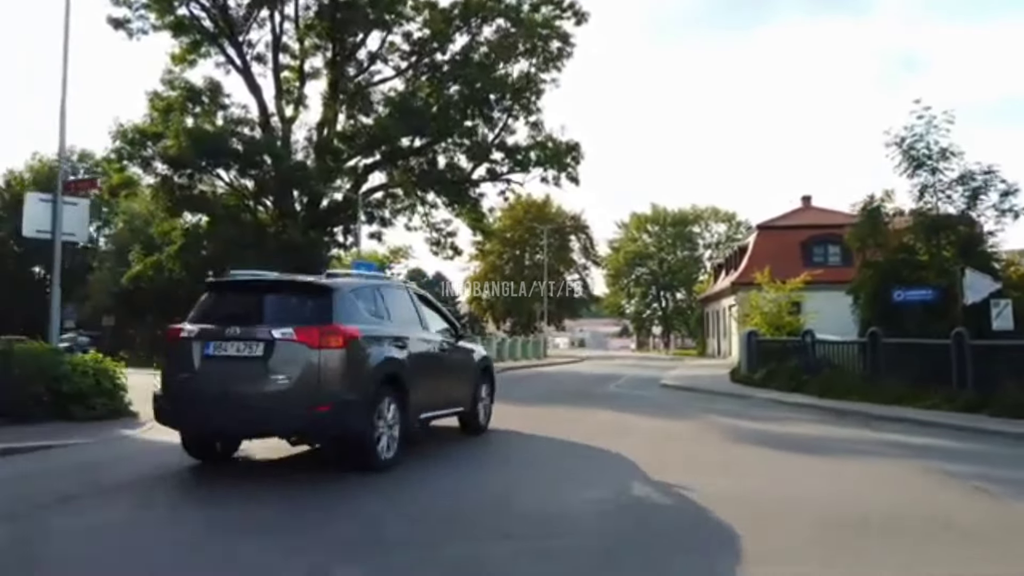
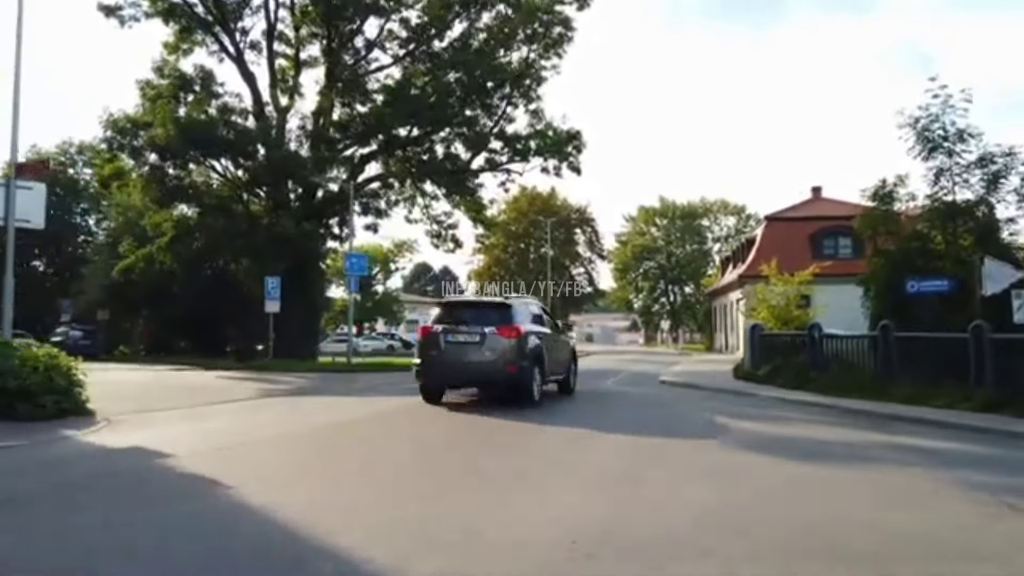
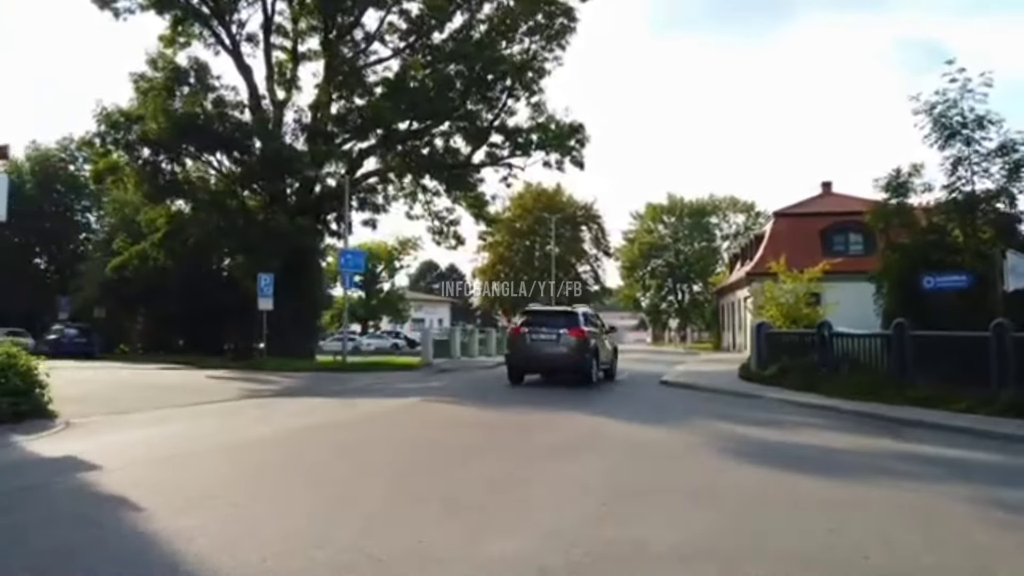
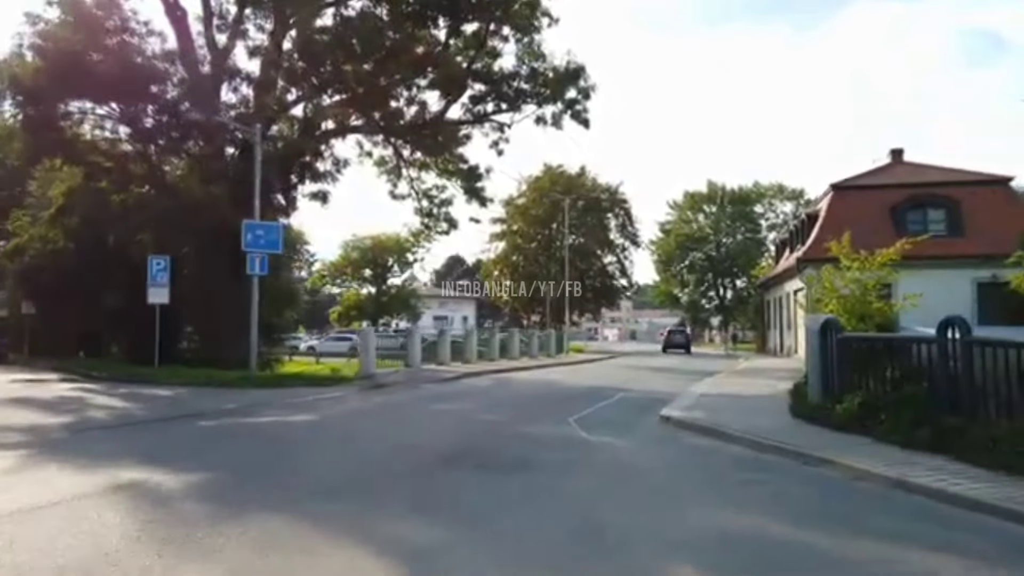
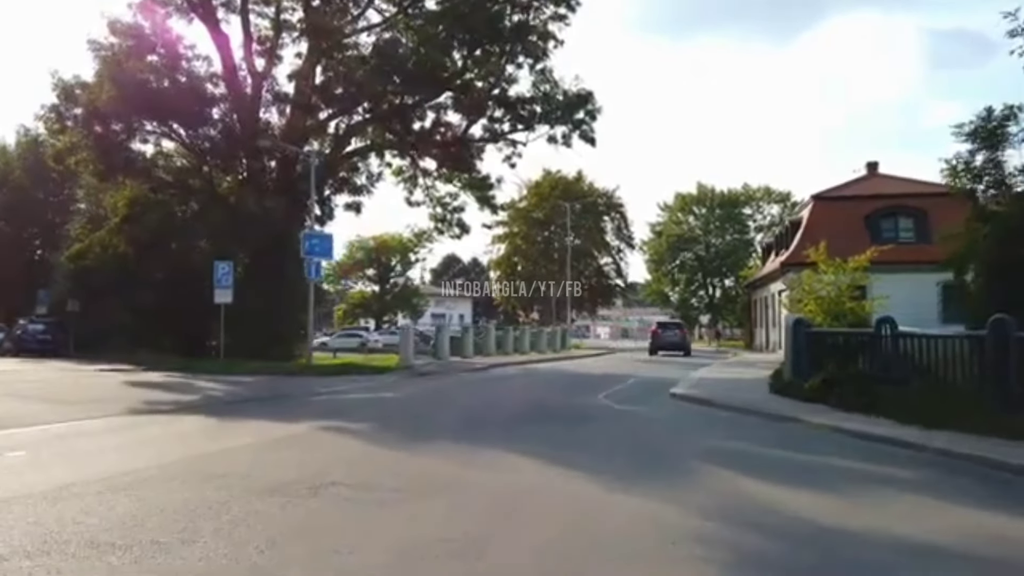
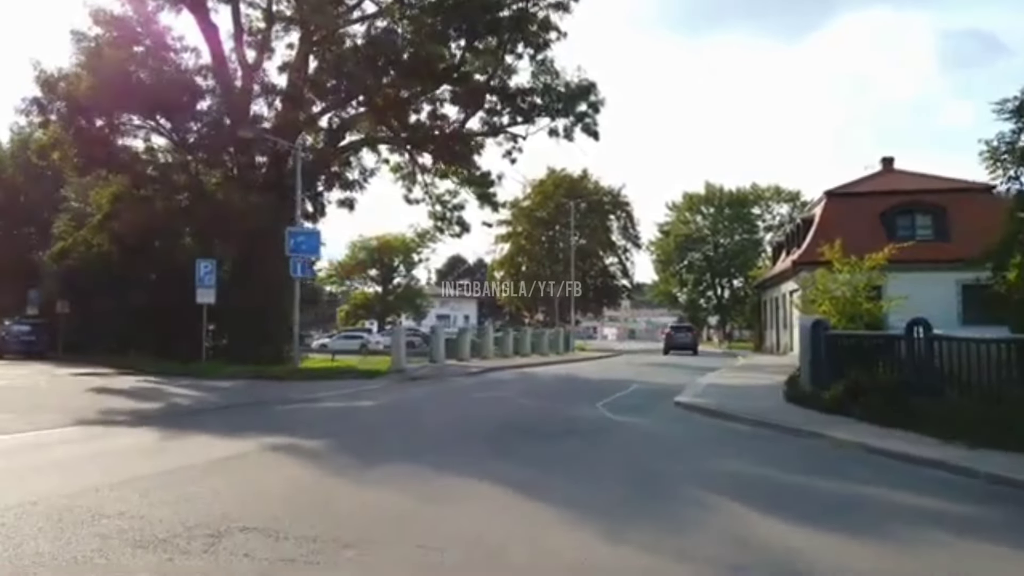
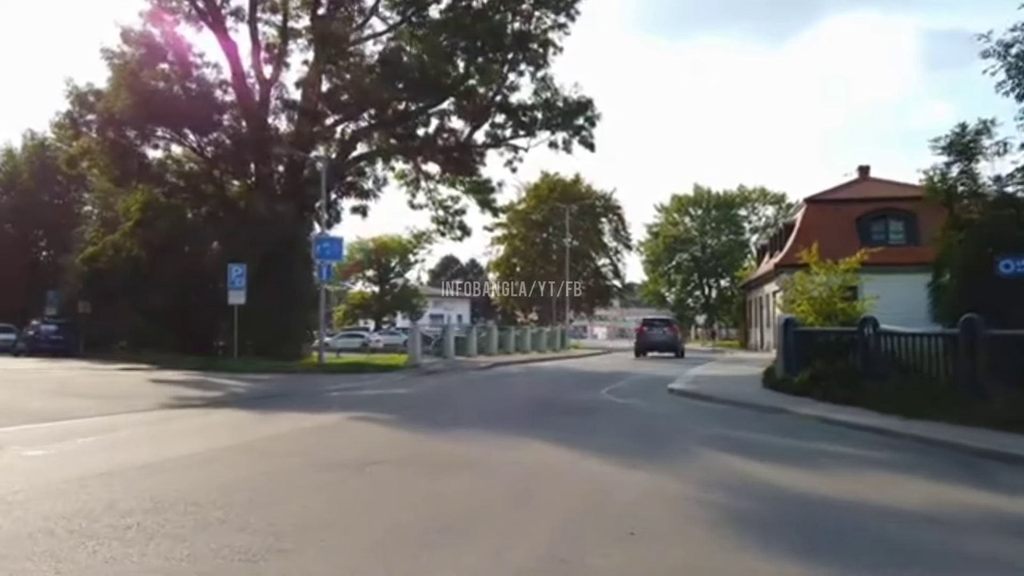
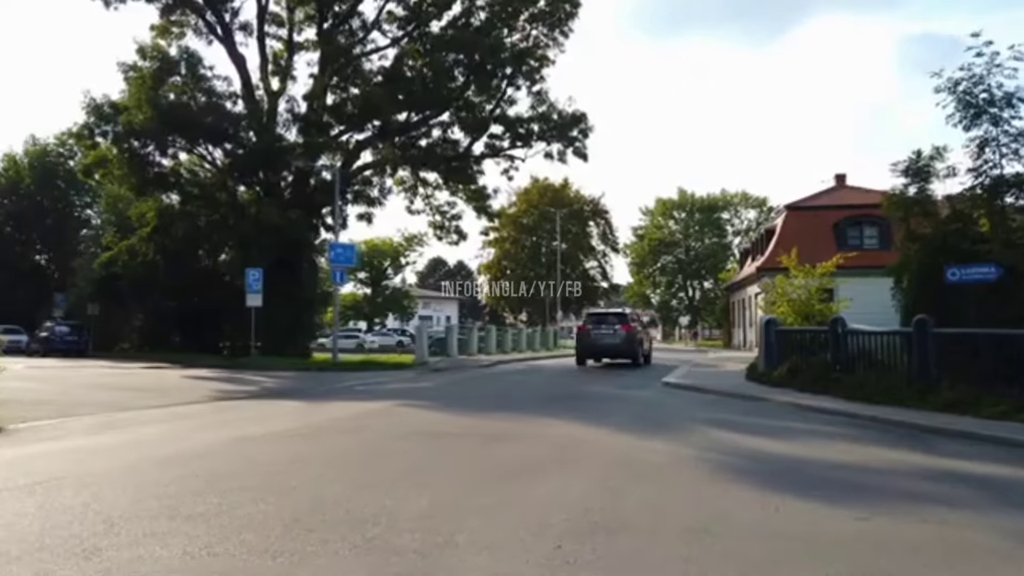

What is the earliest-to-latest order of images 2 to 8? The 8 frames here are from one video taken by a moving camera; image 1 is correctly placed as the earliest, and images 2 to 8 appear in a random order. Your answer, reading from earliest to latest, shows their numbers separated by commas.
2, 3, 8, 7, 5, 6, 4
